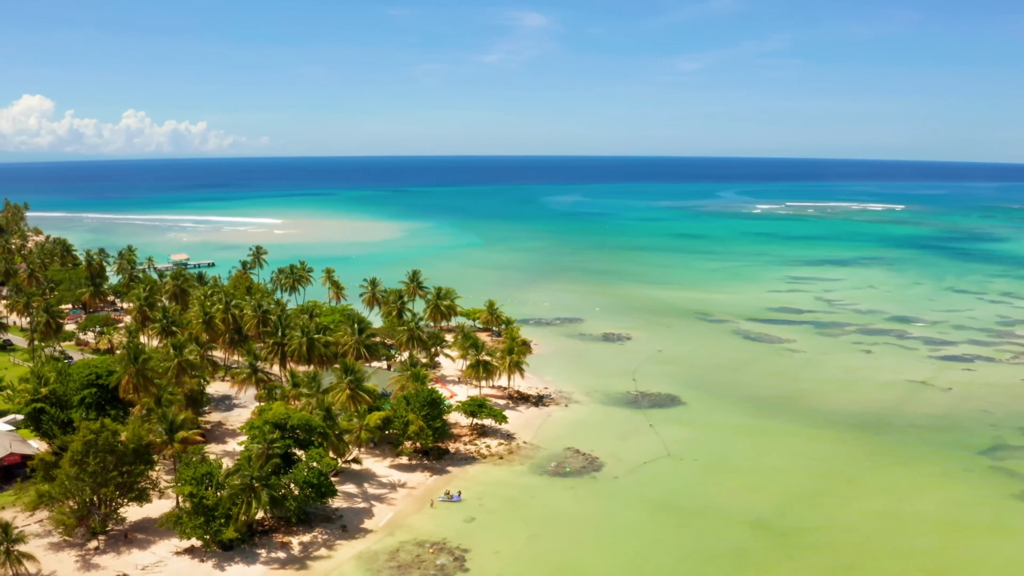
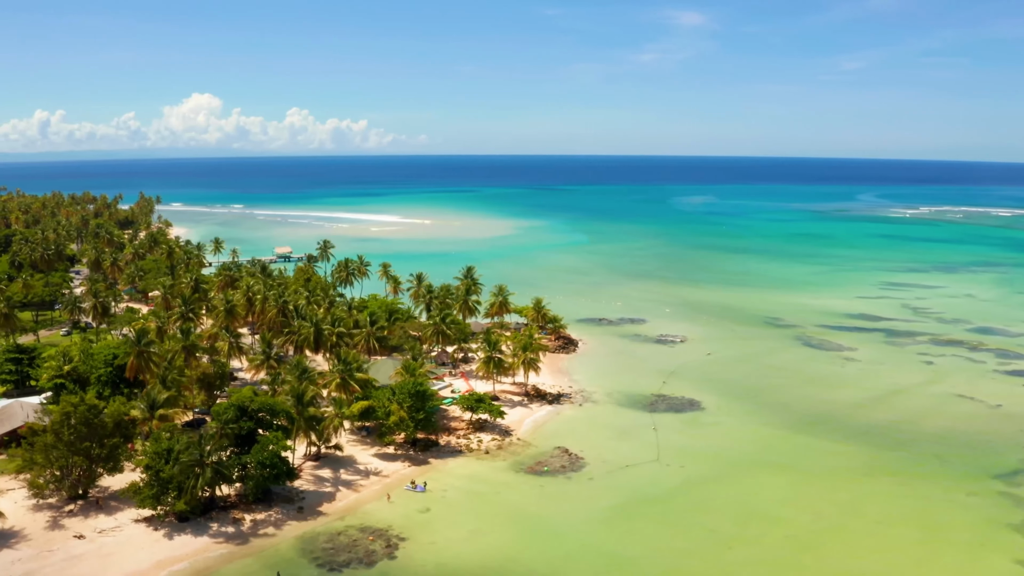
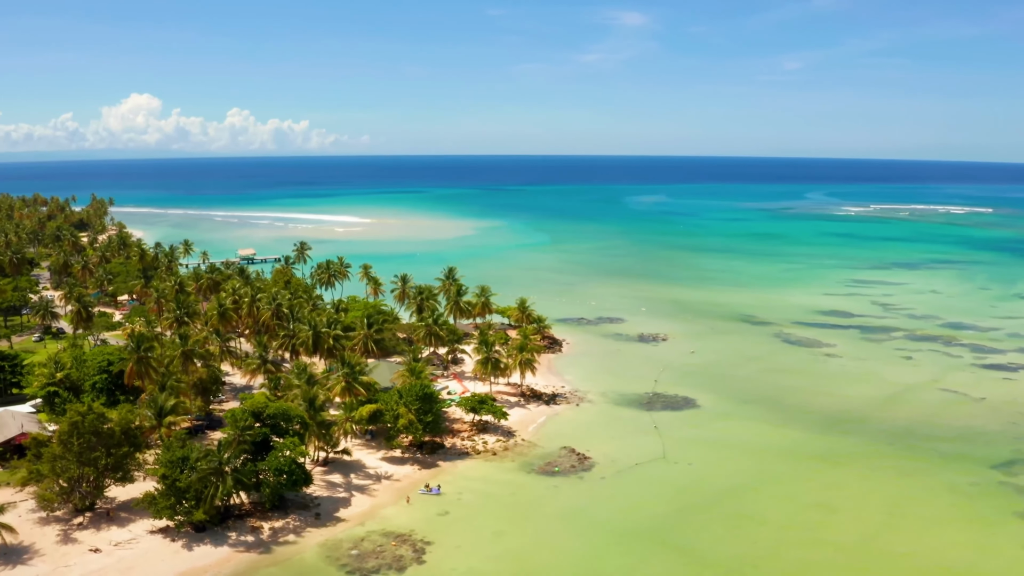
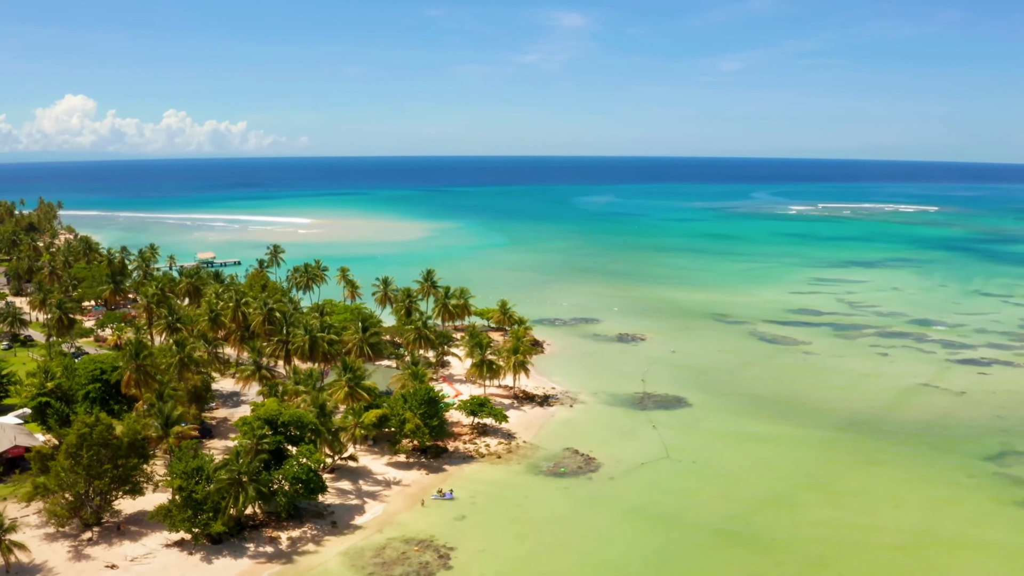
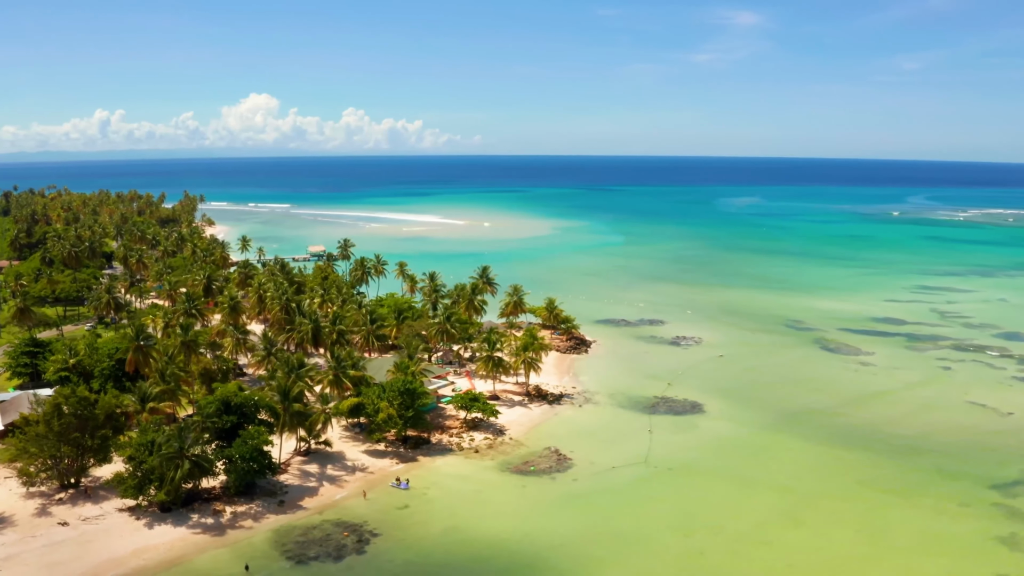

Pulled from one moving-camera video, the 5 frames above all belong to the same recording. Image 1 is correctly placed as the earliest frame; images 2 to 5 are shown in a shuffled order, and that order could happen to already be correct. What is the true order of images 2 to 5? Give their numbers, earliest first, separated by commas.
4, 3, 2, 5
